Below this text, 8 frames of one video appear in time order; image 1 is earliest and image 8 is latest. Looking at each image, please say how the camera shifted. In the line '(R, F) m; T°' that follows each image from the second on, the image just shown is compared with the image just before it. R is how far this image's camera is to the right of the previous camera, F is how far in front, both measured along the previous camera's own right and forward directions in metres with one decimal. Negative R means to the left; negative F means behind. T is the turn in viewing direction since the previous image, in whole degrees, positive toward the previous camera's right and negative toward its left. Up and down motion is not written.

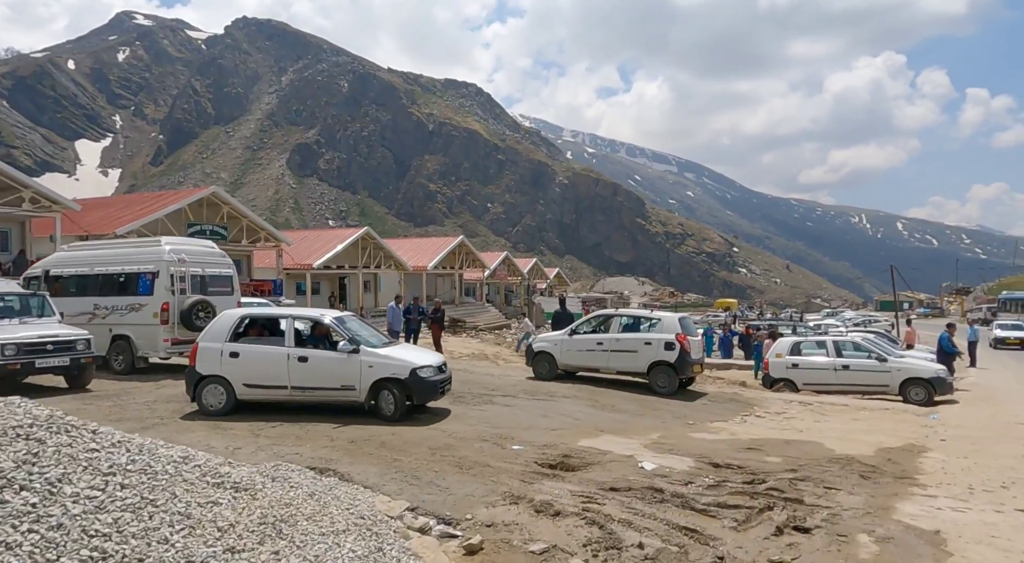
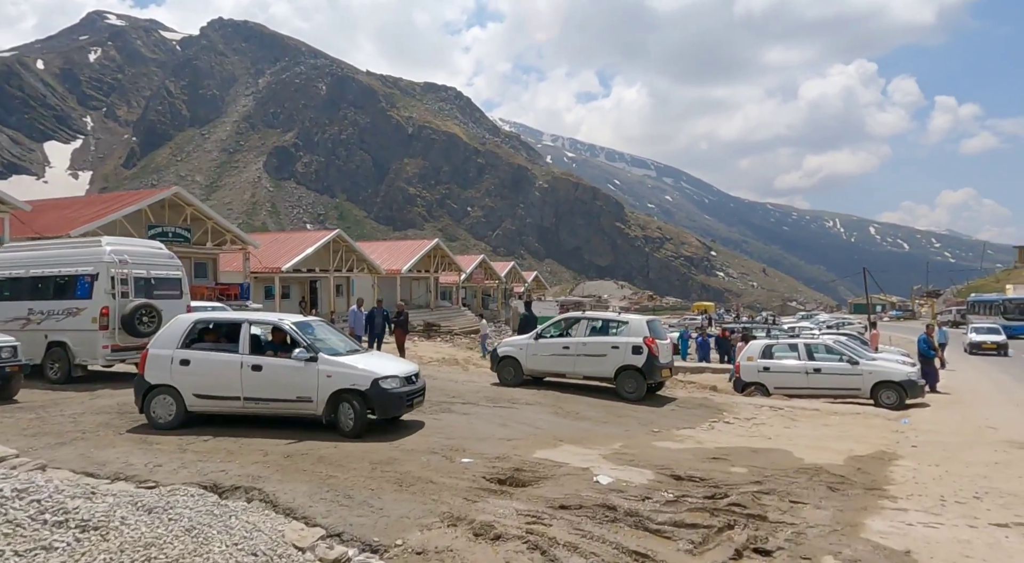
(+0.3, +0.5) m; +2°
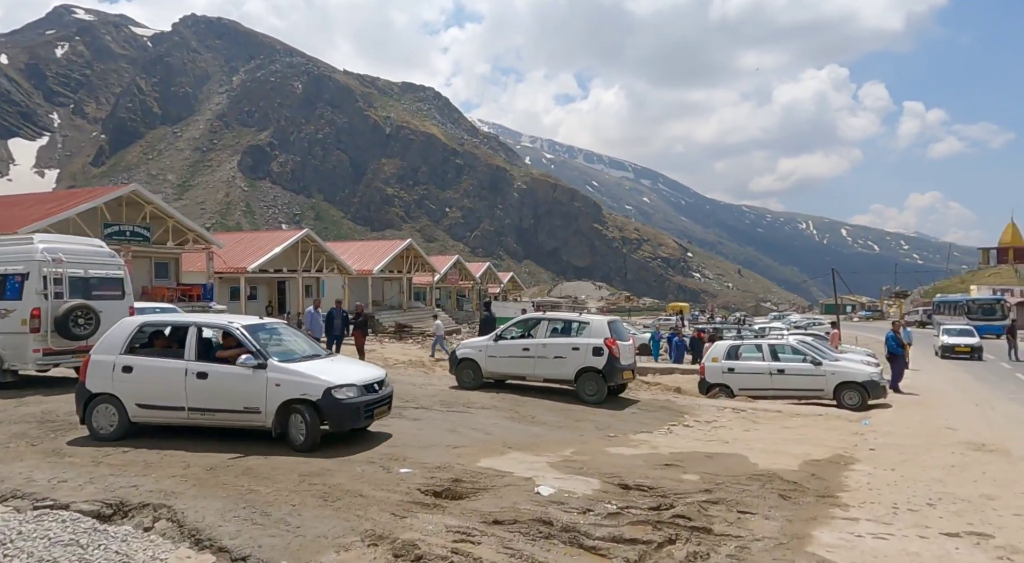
(+0.4, +0.3) m; +2°
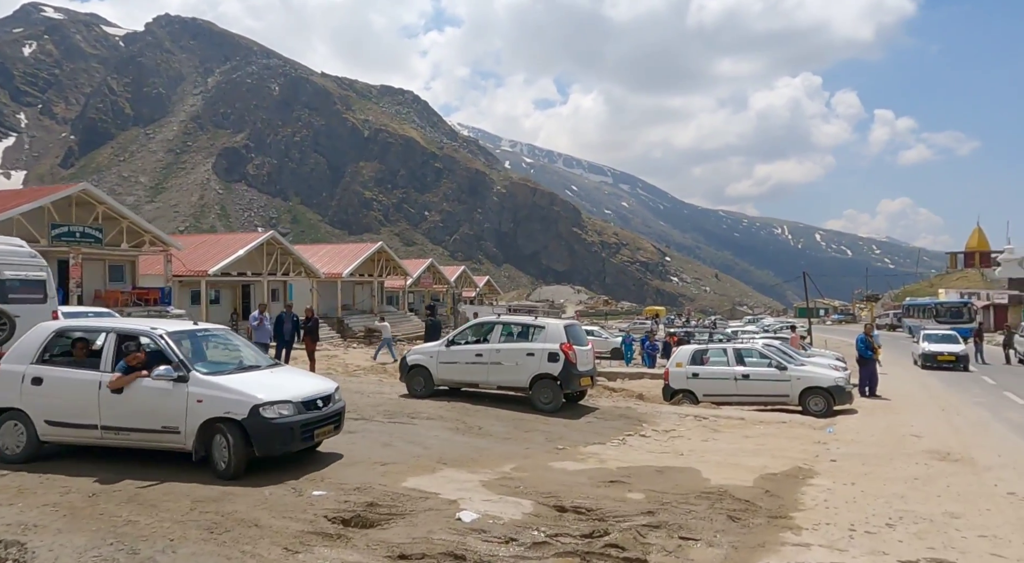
(+0.5, +0.6) m; +2°
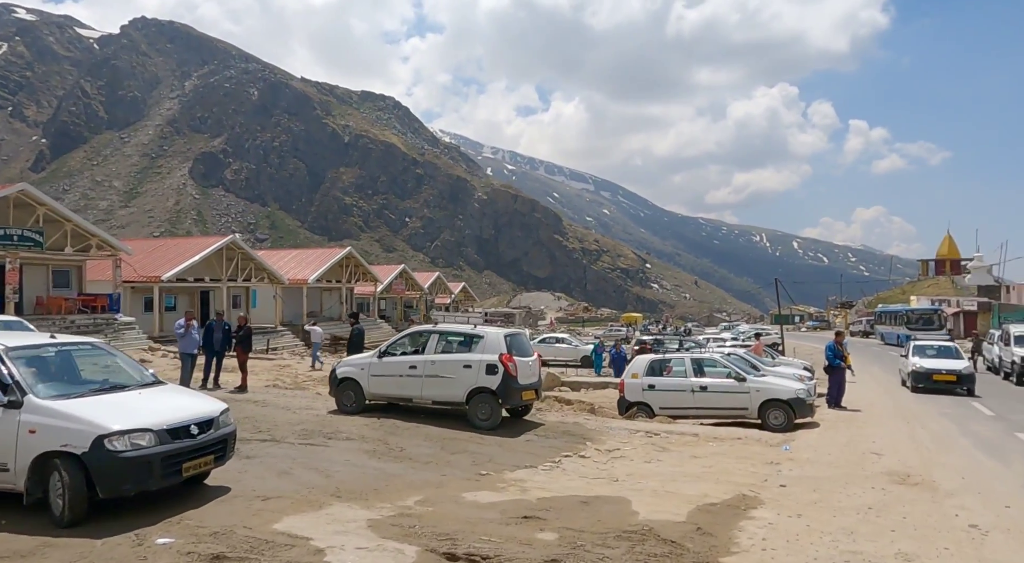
(+0.8, +0.9) m; +2°
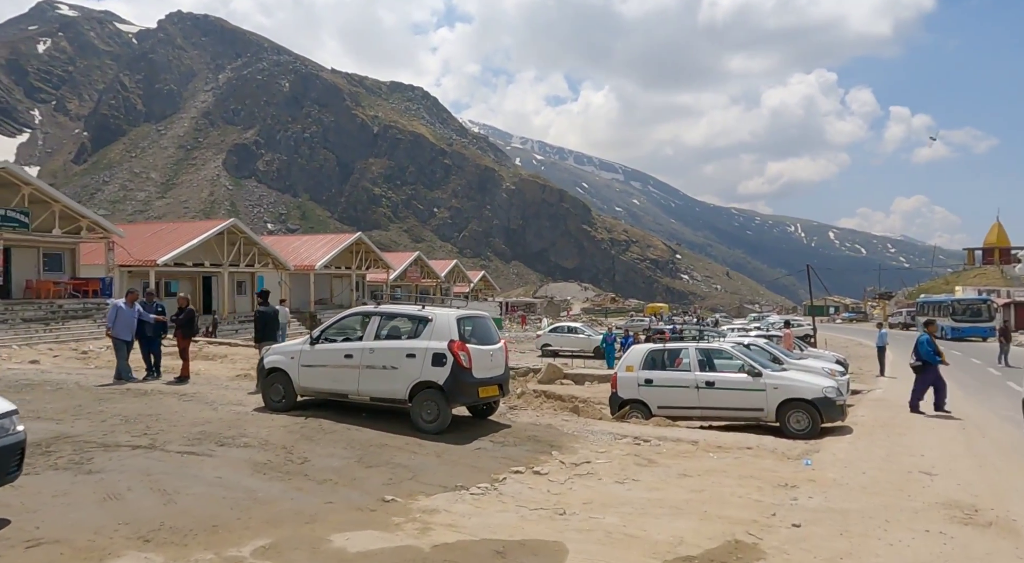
(+1.0, +2.1) m; -2°
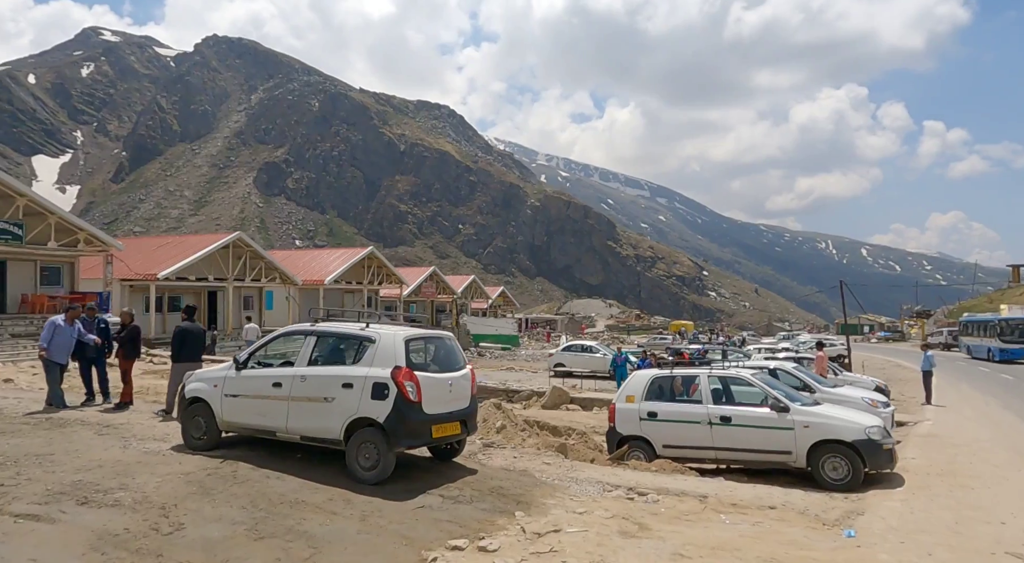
(+0.7, +1.8) m; -2°
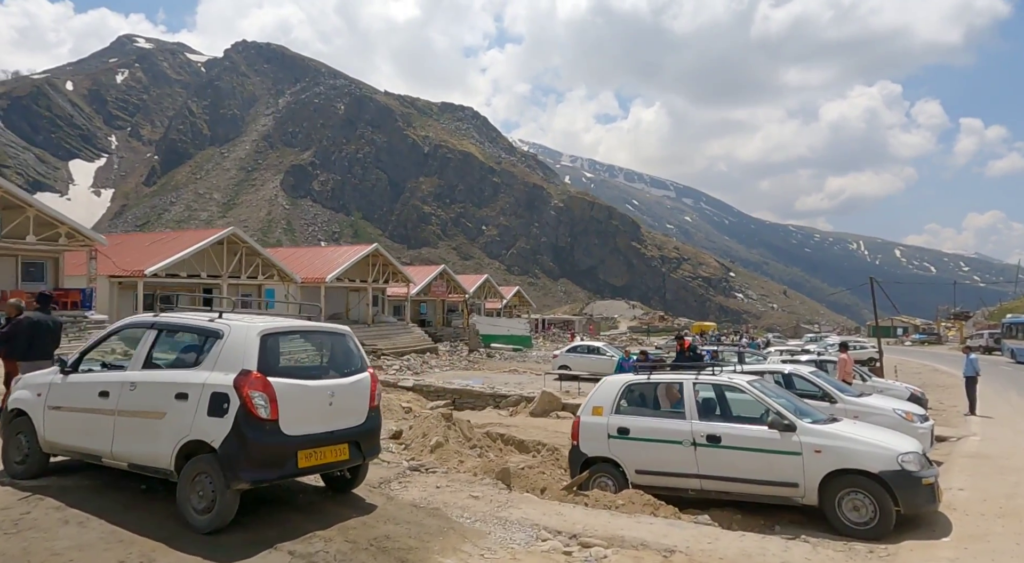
(+1.1, +2.0) m; -2°
